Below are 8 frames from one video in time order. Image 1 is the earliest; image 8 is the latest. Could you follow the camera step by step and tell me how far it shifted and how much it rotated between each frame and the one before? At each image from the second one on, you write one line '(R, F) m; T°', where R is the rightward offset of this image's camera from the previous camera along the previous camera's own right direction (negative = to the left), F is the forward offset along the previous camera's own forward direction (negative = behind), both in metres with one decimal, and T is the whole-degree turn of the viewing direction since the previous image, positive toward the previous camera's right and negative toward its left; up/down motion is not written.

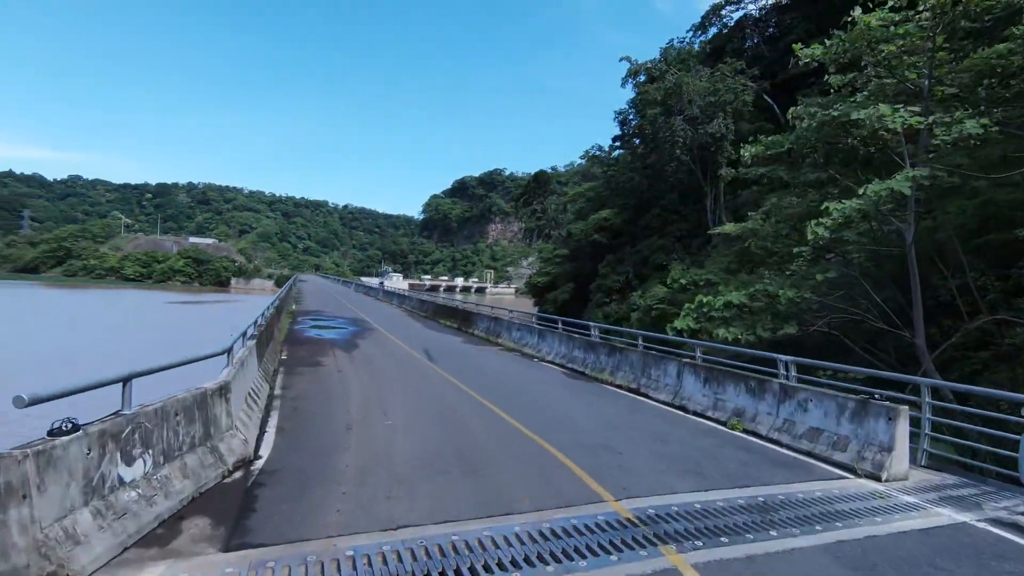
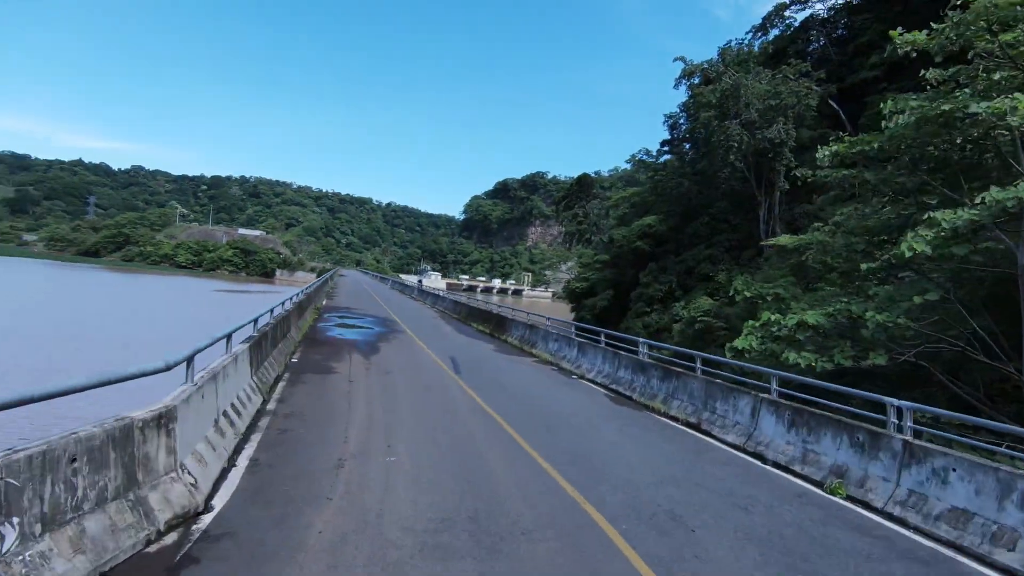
(0.0, +0.6) m; -4°
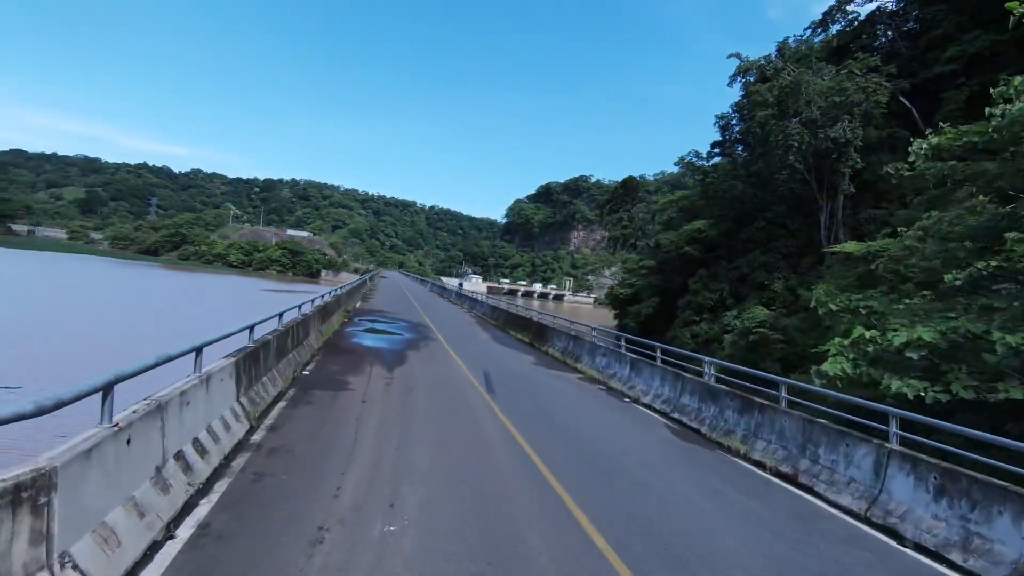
(0.0, +0.7) m; -4°
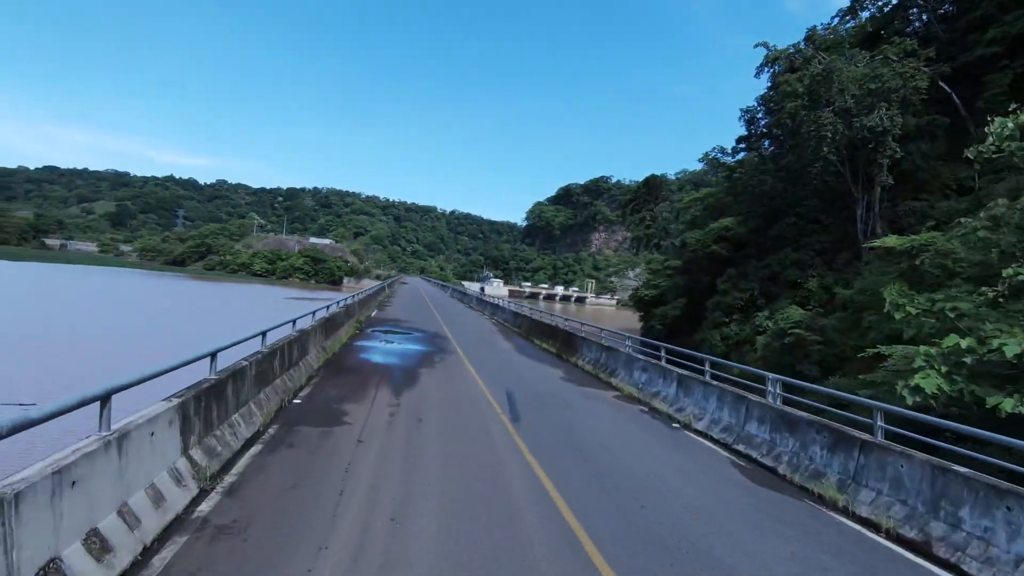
(0.0, +0.6) m; -2°
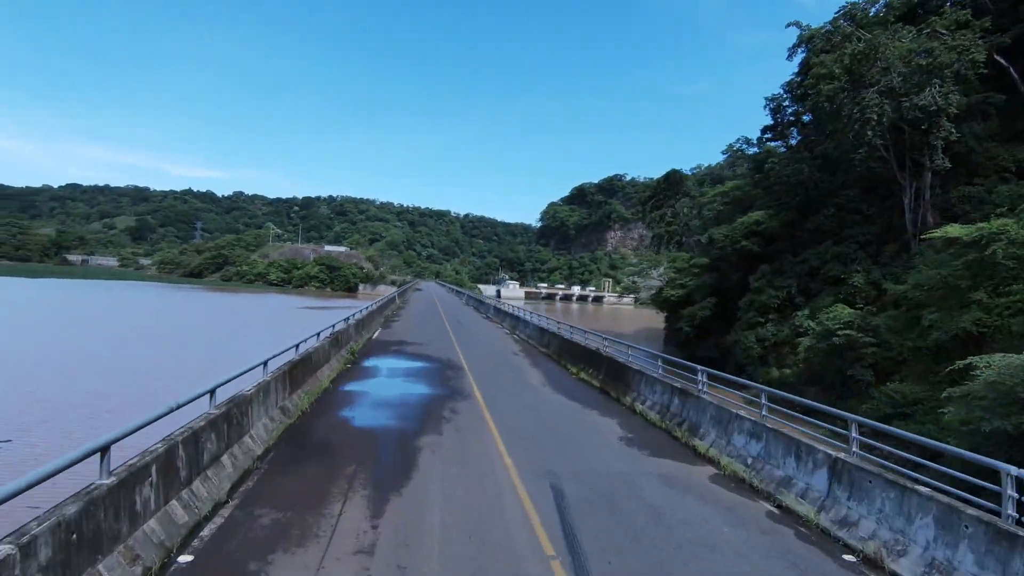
(-0.1, +1.4) m; -2°
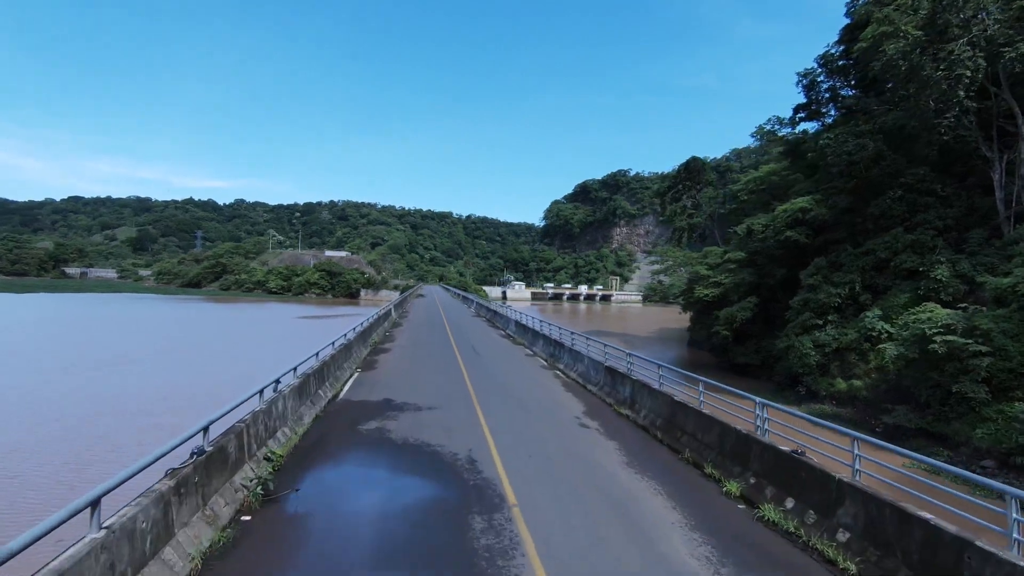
(-0.4, +3.1) m; 0°
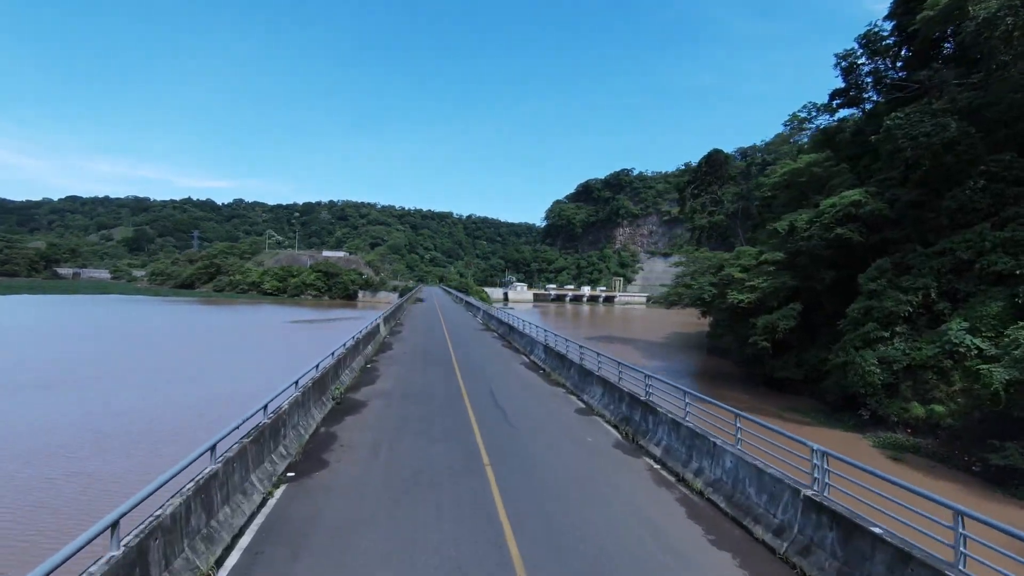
(-0.4, +2.9) m; 0°
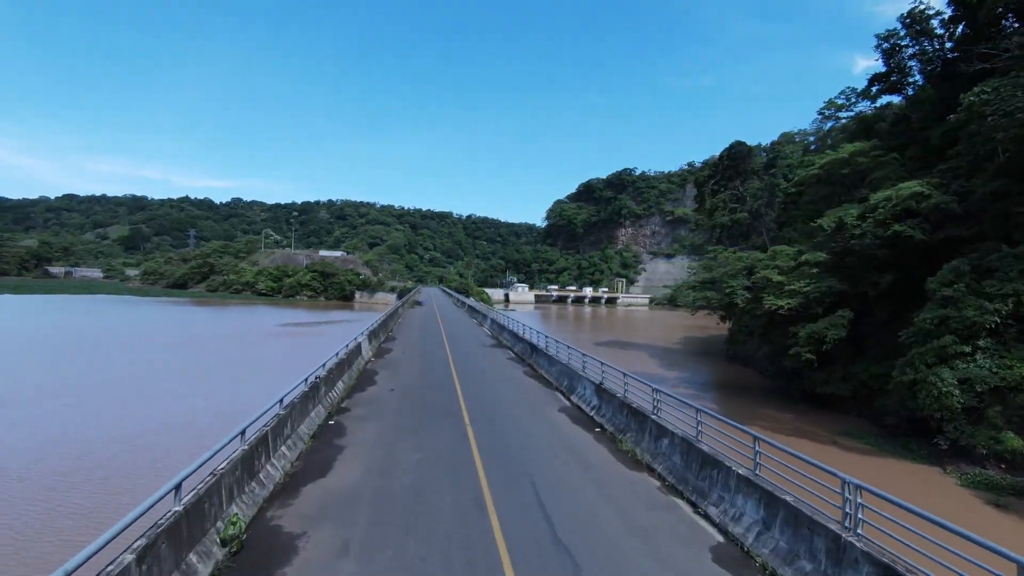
(-0.3, +2.6) m; 0°
